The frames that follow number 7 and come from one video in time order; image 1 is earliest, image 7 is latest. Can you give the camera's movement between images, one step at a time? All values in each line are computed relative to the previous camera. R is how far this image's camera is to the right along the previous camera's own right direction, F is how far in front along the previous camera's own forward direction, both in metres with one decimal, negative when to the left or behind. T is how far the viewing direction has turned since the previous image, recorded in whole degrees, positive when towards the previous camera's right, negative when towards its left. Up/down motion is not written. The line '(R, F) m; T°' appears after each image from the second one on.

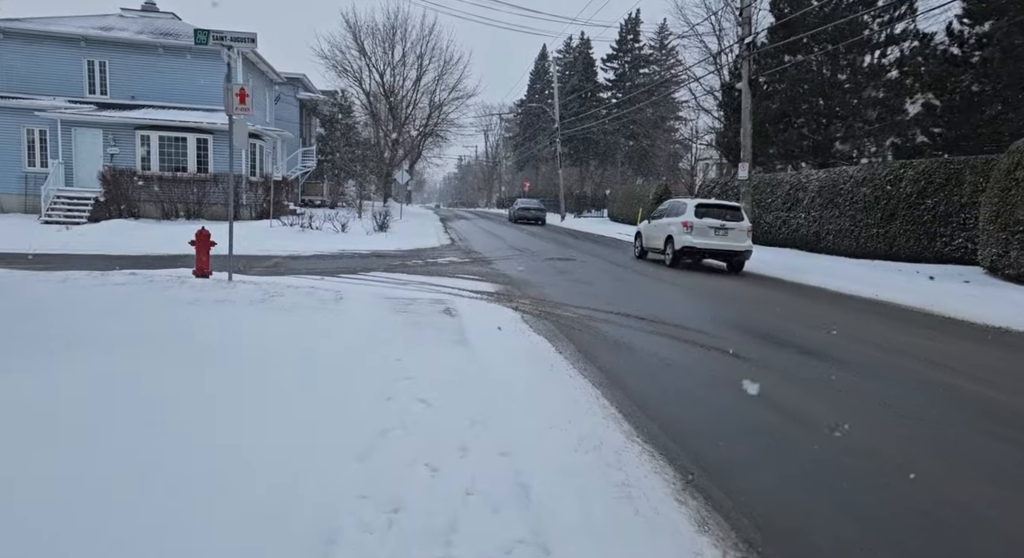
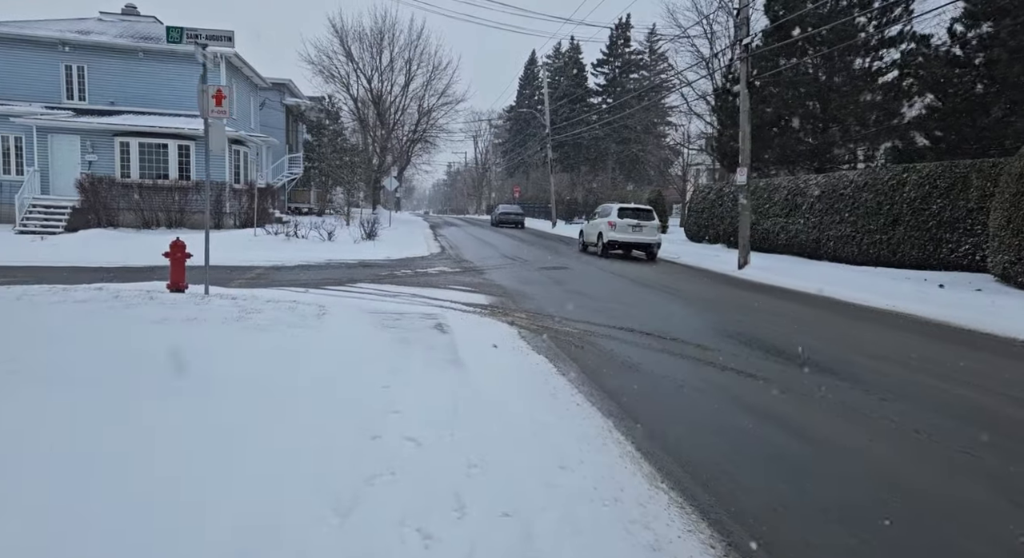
(-0.1, +0.6) m; +1°
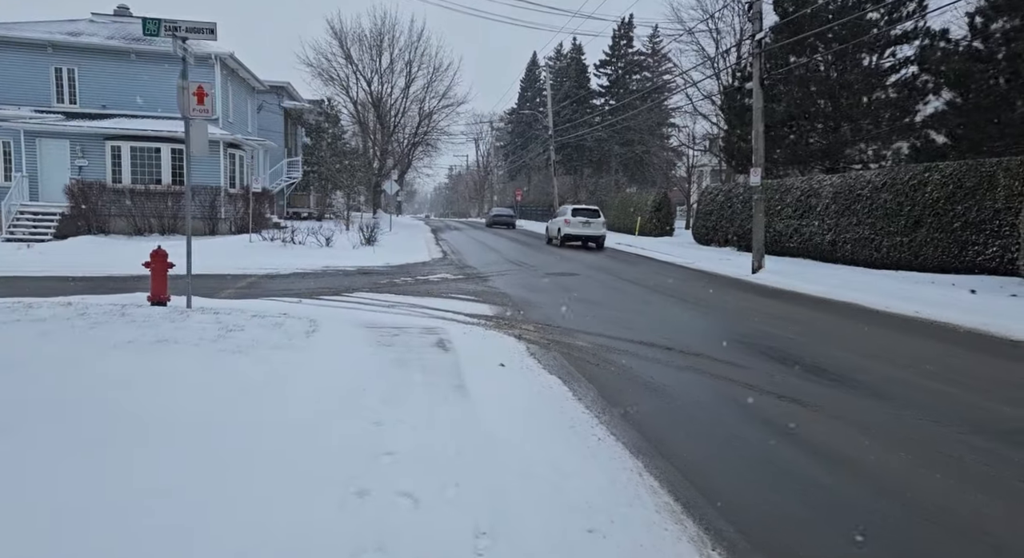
(-0.1, +0.7) m; 0°
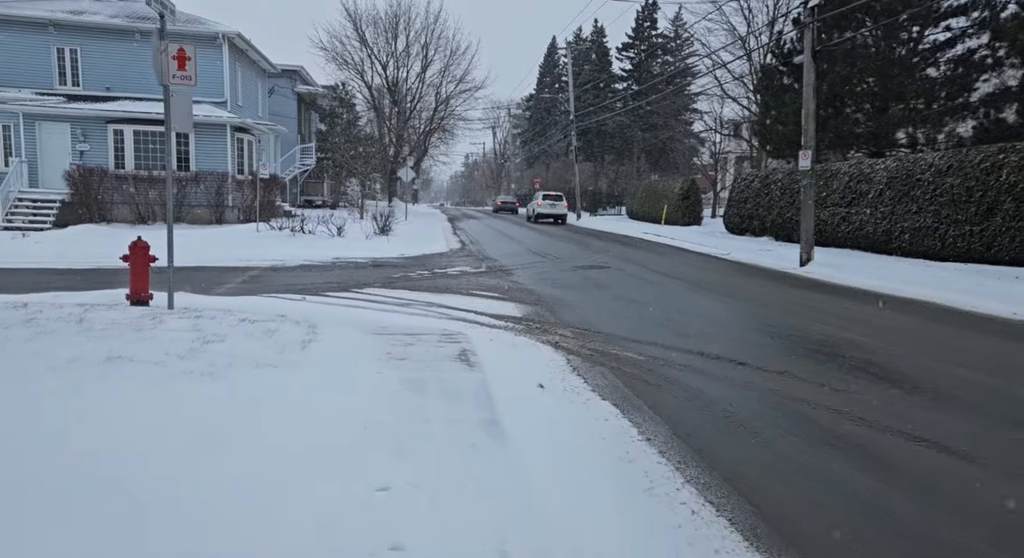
(-0.2, +1.3) m; -1°
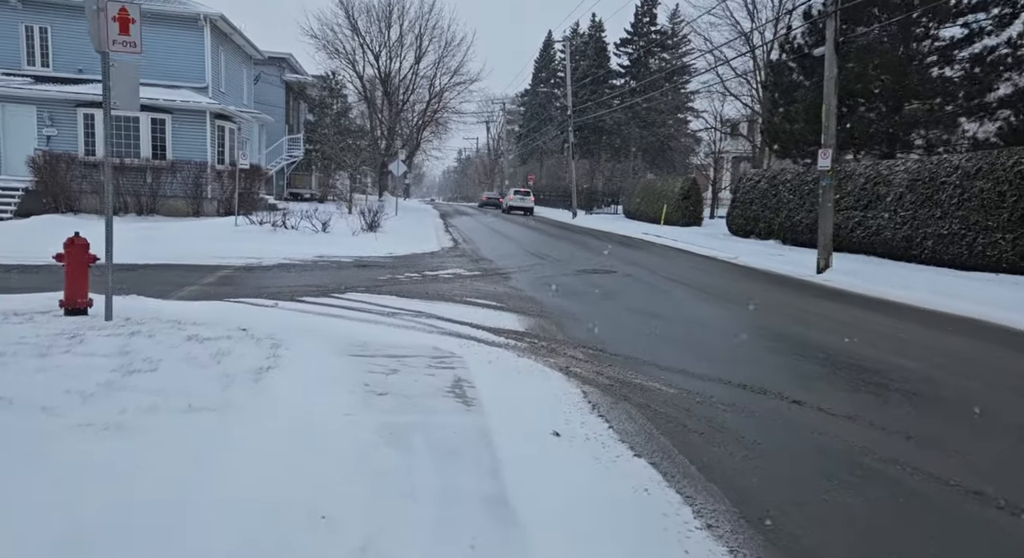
(-0.1, +1.1) m; +1°
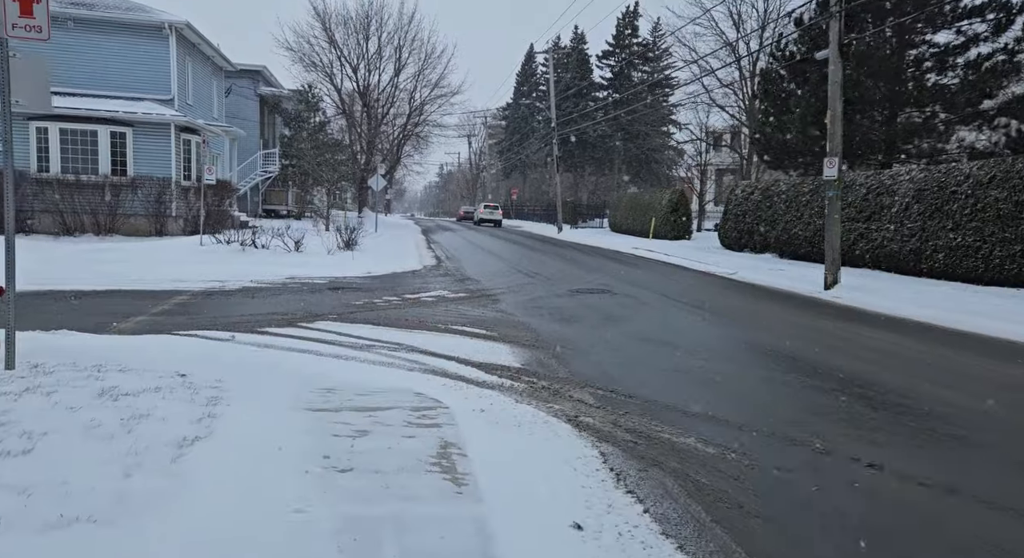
(-0.1, +1.0) m; +1°
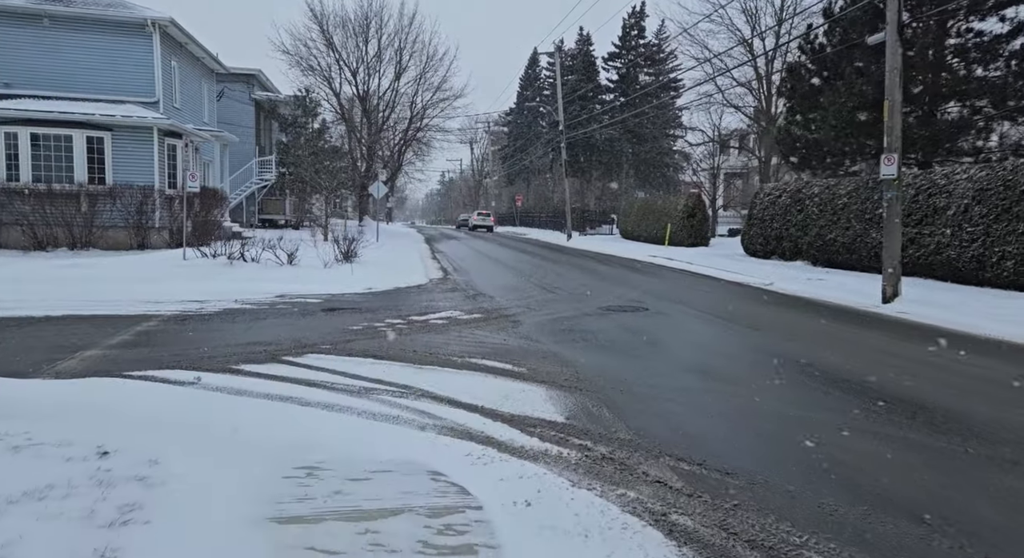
(-0.3, +1.5) m; 0°
